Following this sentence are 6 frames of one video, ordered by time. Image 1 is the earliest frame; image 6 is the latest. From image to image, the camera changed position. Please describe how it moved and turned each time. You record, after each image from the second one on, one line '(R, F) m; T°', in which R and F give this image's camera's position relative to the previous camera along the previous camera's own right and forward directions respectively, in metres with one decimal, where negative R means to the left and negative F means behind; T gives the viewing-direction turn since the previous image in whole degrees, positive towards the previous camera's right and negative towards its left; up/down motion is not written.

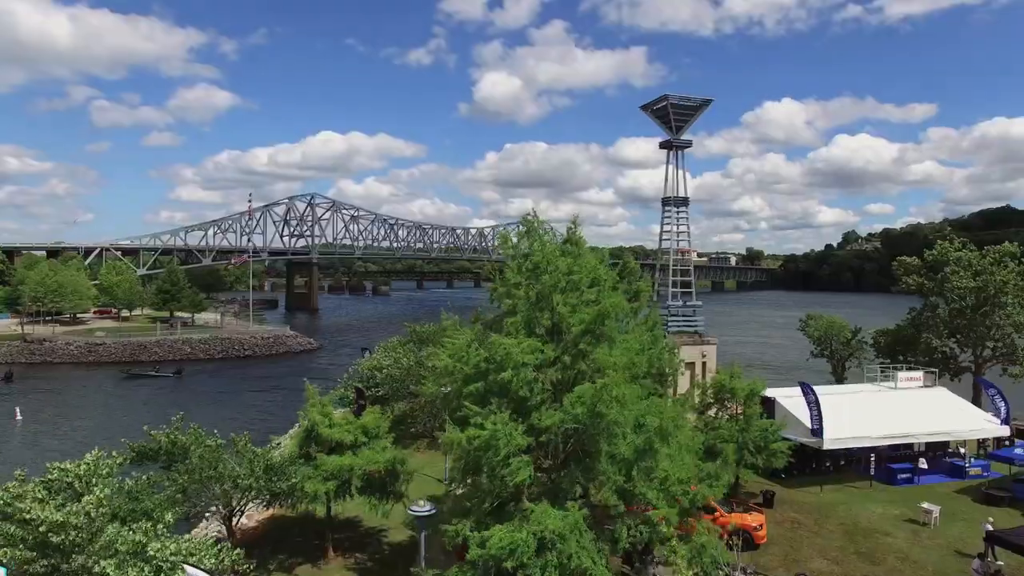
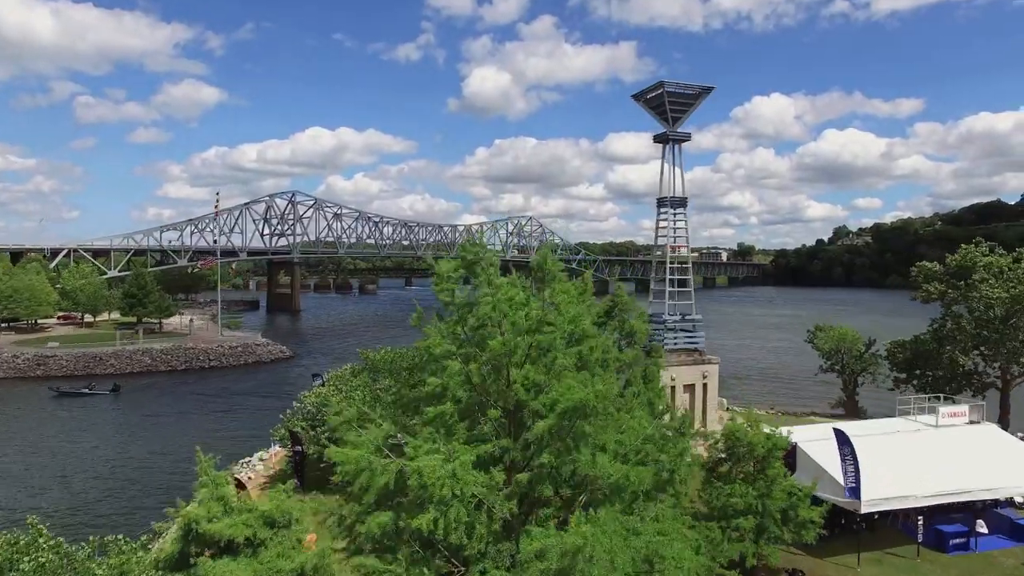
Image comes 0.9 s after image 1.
(+0.3, +1.8) m; +1°
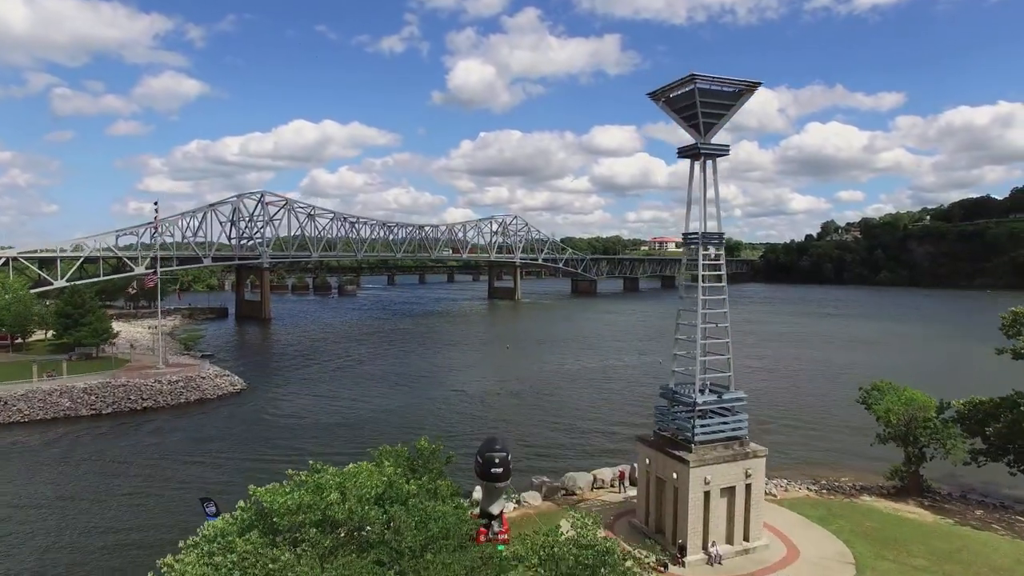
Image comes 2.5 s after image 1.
(+0.1, +3.7) m; +1°
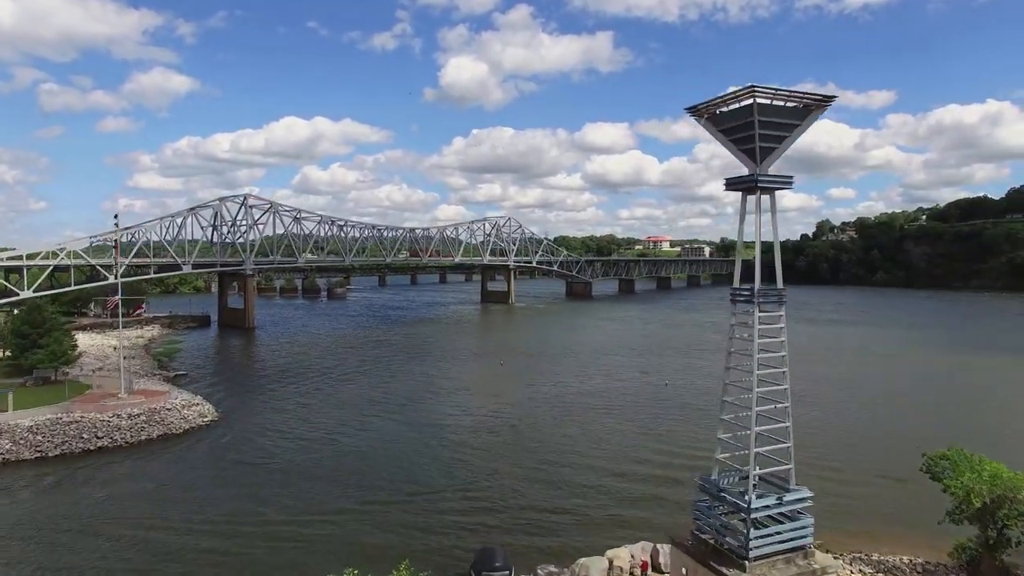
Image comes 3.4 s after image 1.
(-0.1, +2.3) m; +1°
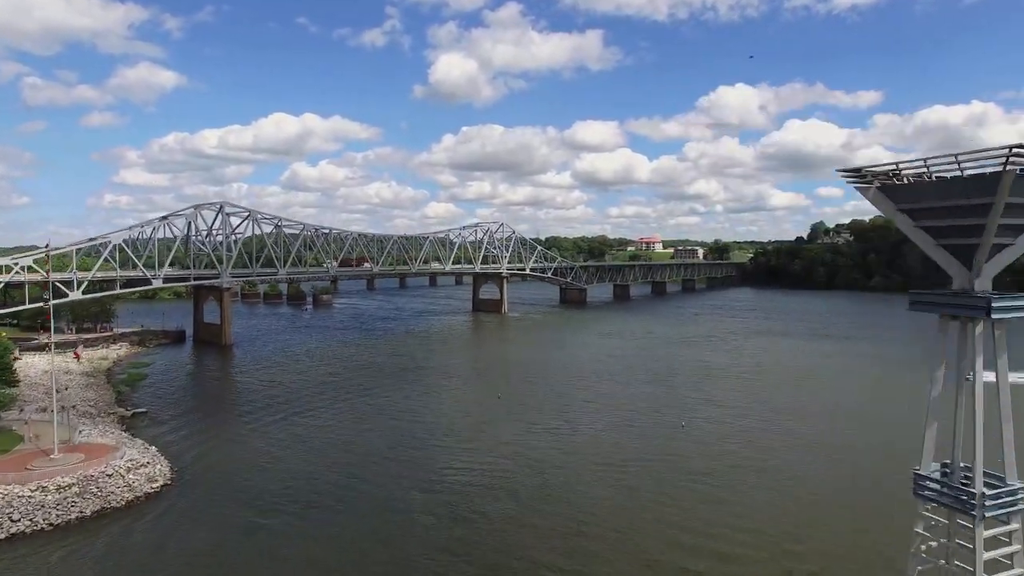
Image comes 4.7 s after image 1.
(-0.5, +3.5) m; +1°
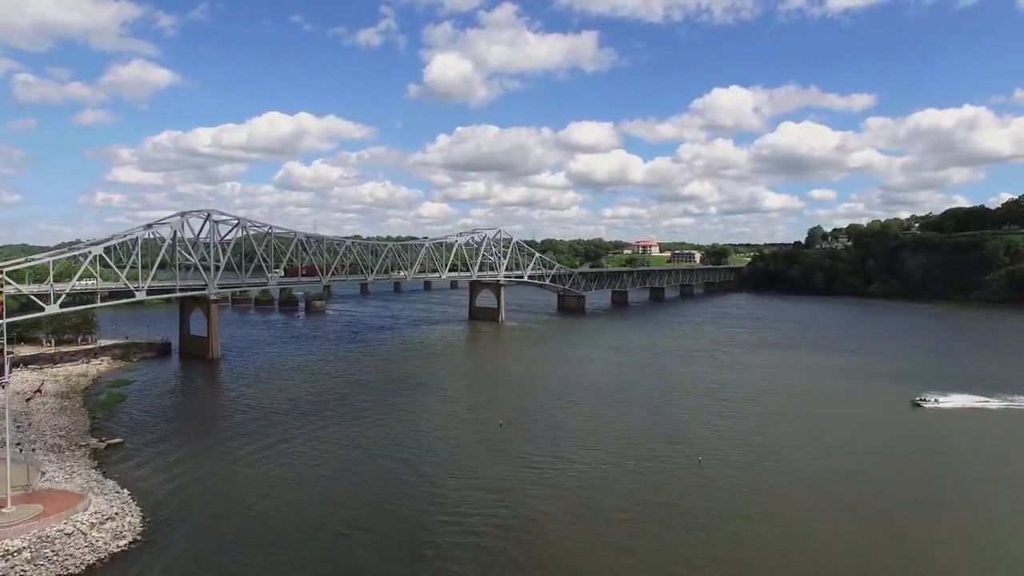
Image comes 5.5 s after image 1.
(-0.4, +2.1) m; +1°
